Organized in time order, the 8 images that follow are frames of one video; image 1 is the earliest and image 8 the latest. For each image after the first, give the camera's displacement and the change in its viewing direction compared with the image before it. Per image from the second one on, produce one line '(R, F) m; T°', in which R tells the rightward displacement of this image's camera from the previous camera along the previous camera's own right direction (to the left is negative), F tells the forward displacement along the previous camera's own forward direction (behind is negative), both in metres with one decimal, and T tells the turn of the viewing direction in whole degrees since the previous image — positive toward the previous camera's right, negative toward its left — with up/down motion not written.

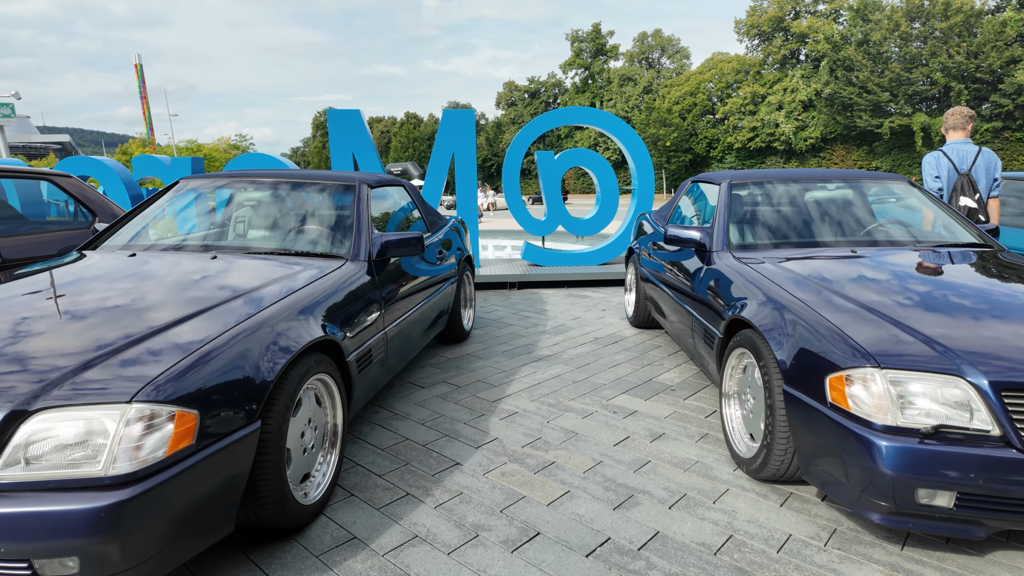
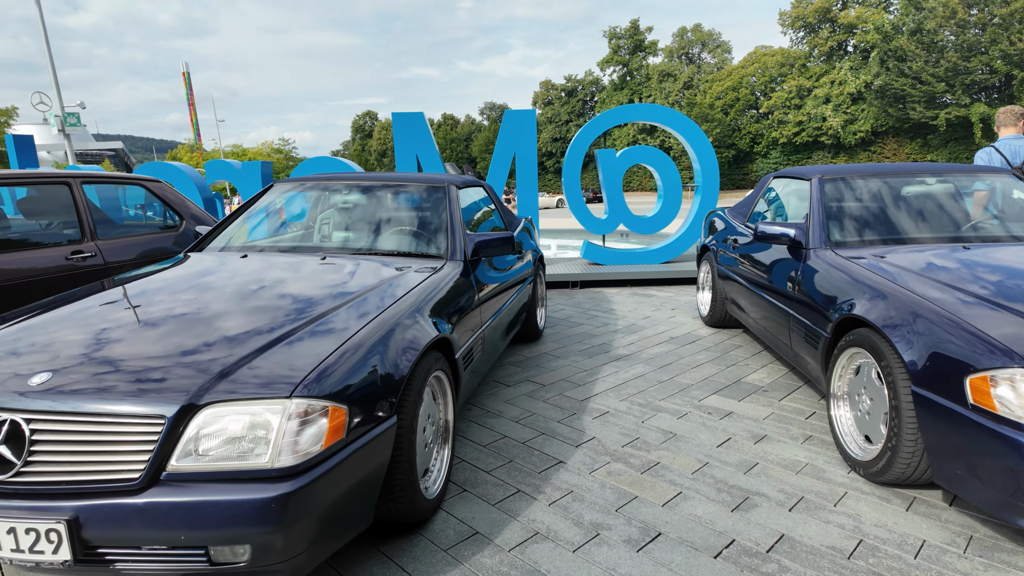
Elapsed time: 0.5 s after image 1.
(-0.3, 0.0) m; -3°
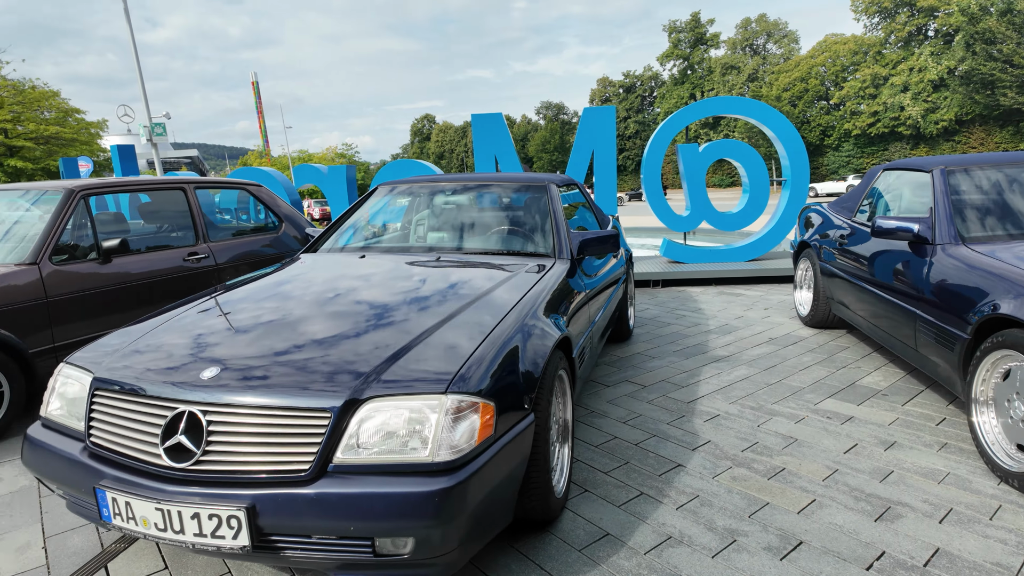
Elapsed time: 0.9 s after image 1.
(-0.3, 0.0) m; -5°
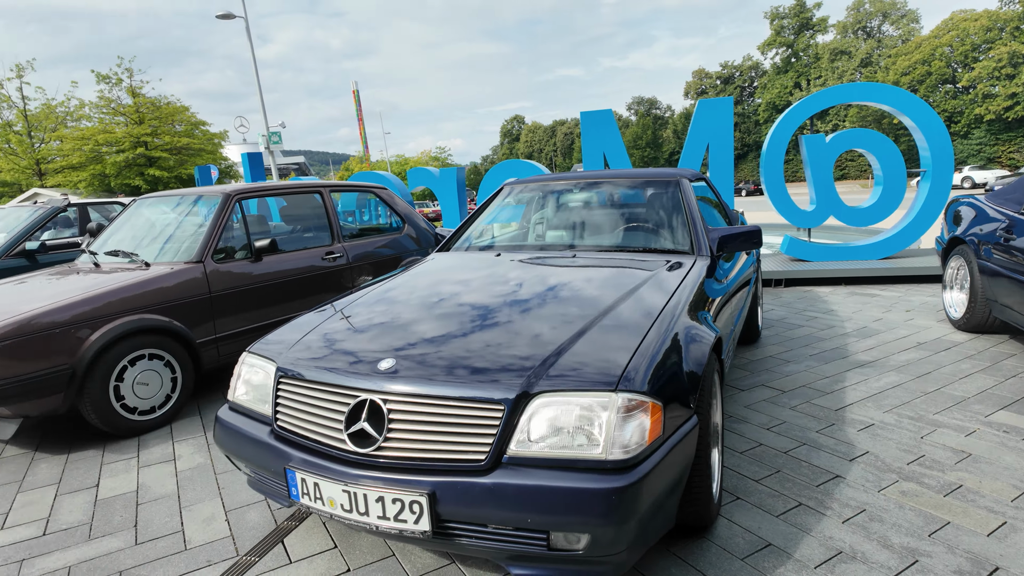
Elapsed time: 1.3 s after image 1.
(-0.2, 0.0) m; -8°
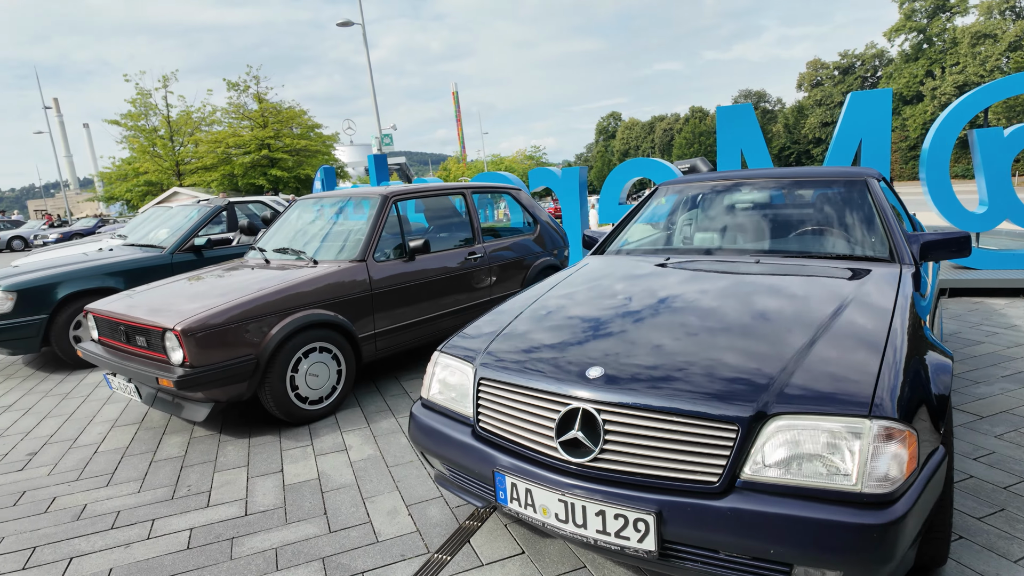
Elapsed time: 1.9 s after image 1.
(-0.4, 0.0) m; -9°
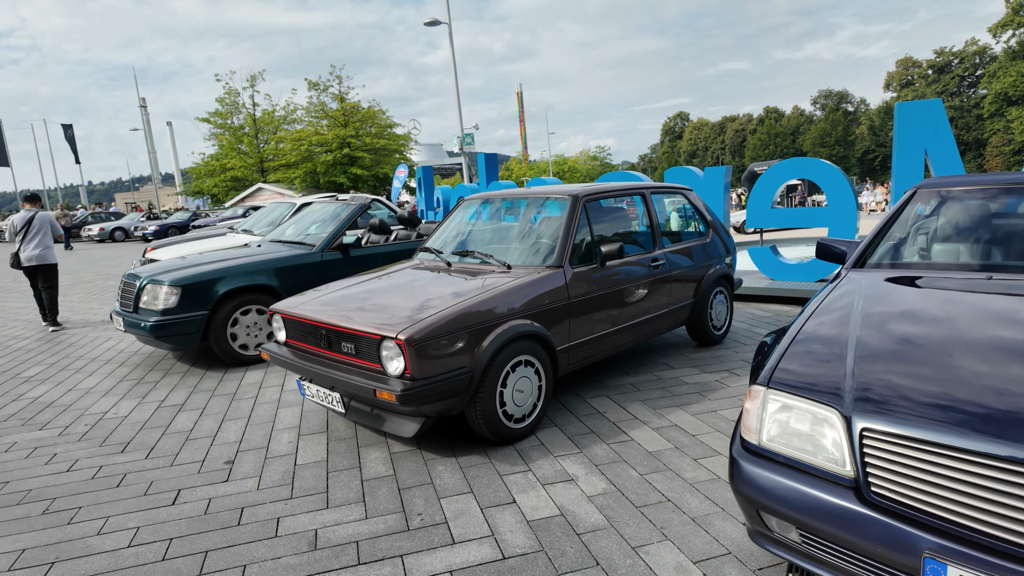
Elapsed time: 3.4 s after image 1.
(-1.0, +0.3) m; -5°
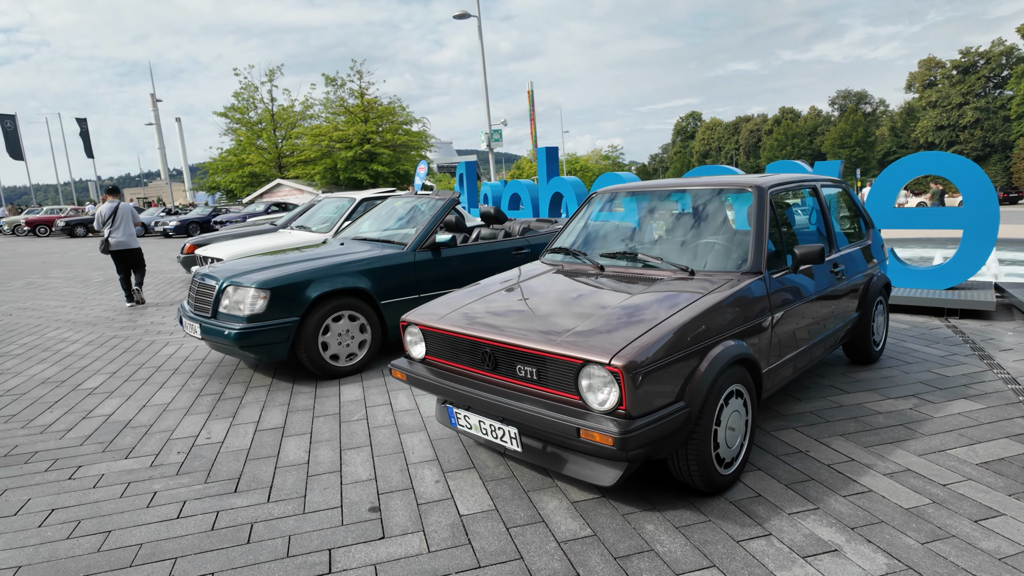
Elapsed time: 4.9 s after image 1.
(-0.9, +0.6) m; -1°
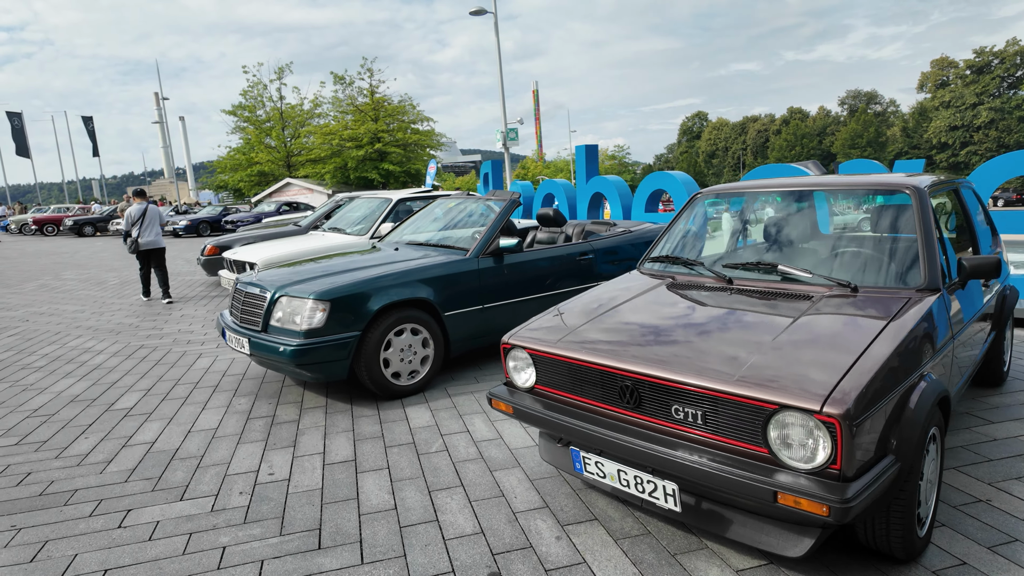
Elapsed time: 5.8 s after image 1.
(-0.6, +0.5) m; 0°
